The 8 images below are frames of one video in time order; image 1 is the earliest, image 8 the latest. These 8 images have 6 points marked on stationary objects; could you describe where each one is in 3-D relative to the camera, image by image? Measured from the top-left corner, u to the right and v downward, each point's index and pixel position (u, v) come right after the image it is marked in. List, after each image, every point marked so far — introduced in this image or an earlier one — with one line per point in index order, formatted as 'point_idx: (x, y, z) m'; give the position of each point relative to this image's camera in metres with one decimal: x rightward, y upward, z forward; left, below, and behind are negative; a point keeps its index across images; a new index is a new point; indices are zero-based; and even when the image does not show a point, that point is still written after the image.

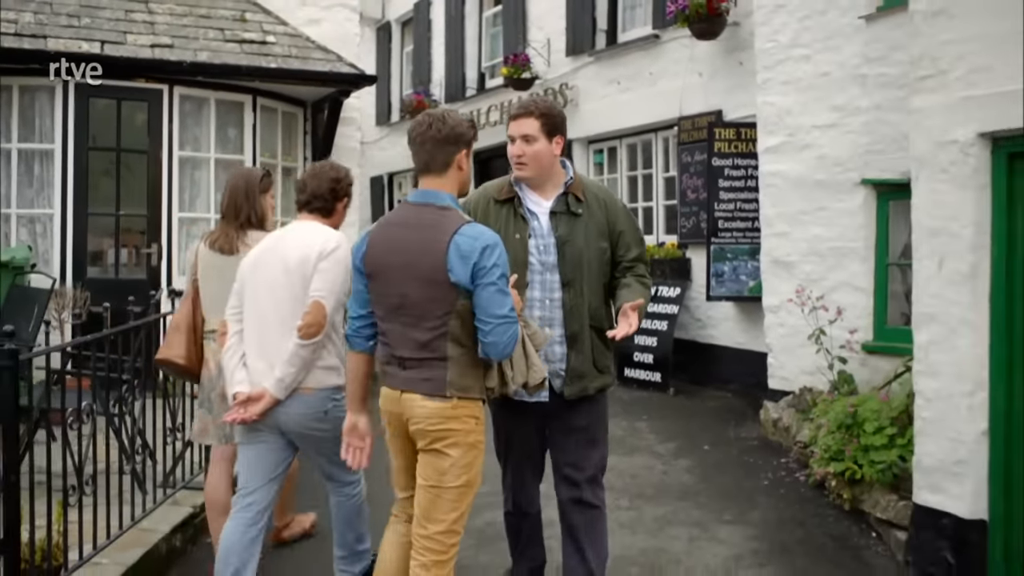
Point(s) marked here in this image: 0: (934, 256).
0: (+1.7, +0.1, +4.5) m
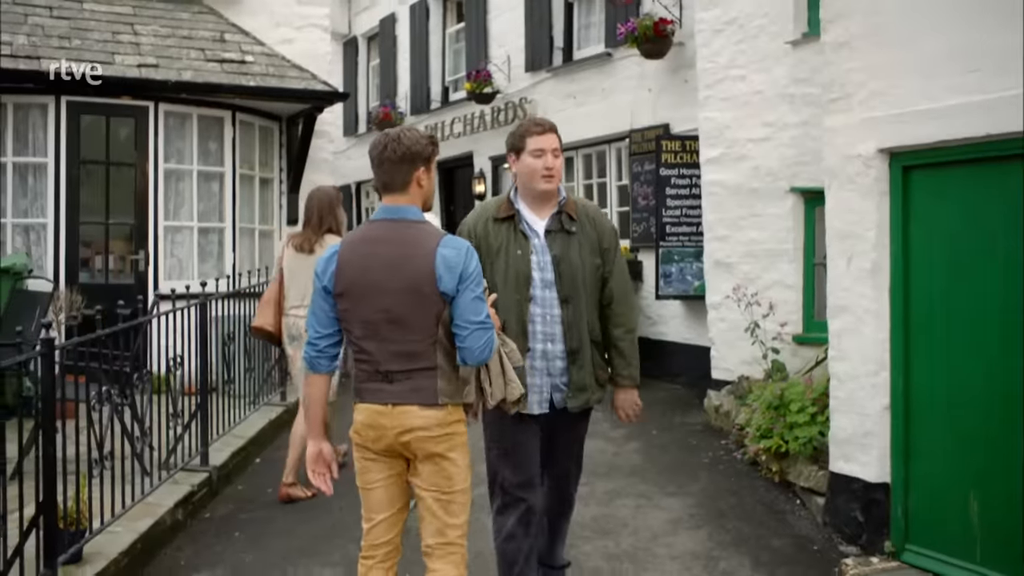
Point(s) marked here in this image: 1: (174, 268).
0: (+1.5, +0.1, +5.2) m
1: (-2.7, +0.2, +8.9) m
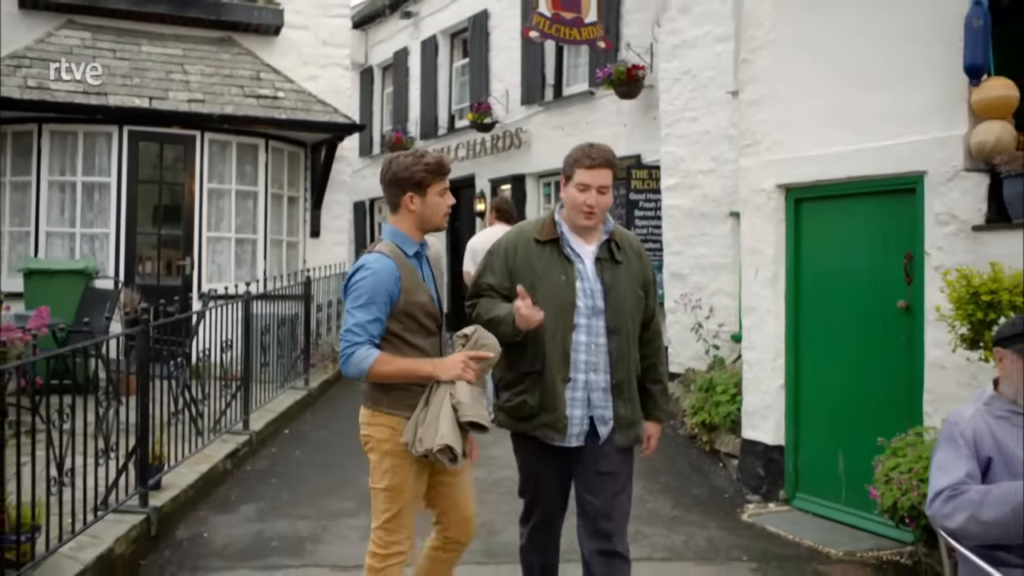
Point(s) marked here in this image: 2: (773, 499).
0: (+1.4, +0.1, +6.6) m
1: (-2.8, +0.1, +10.4) m
2: (+1.5, -1.2, +6.5) m
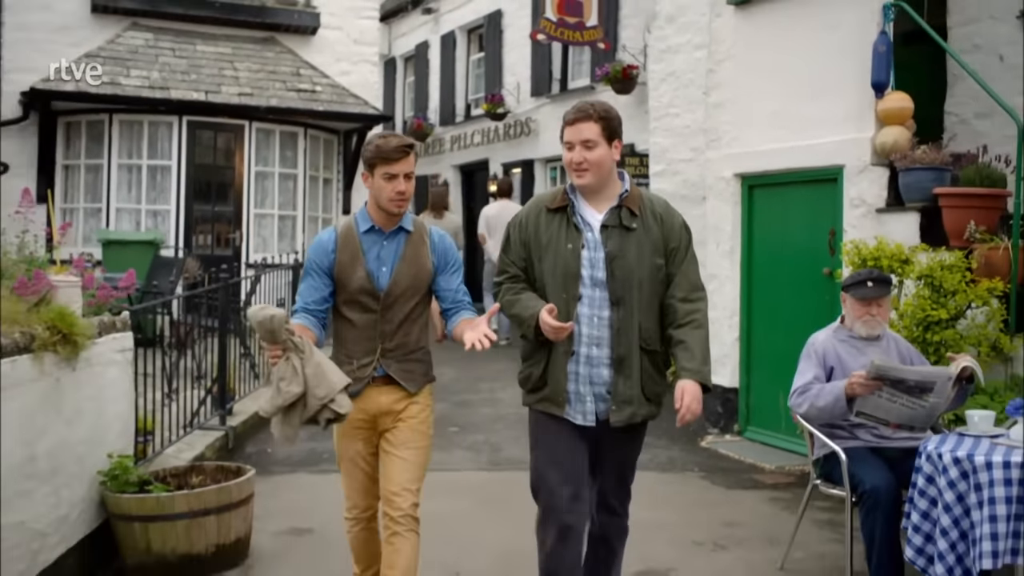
0: (+1.5, +0.3, +8.1) m
1: (-2.7, +0.5, +11.8) m
2: (+1.5, -1.0, +8.0) m
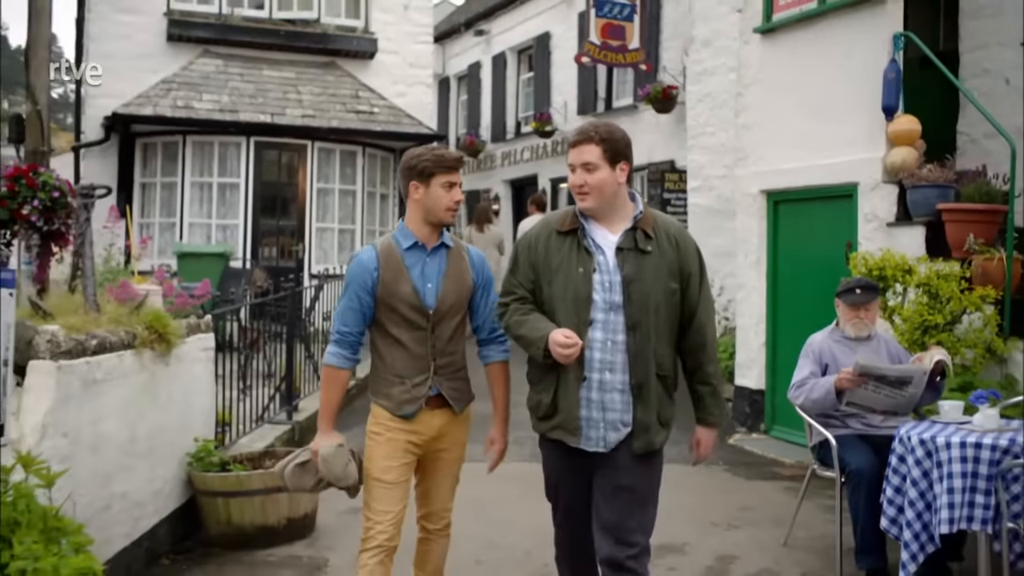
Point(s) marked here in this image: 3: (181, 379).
0: (+1.8, +0.3, +8.6) m
1: (-2.2, +0.4, +12.6) m
2: (+1.9, -1.1, +8.5) m
3: (-1.6, -0.5, +5.6) m
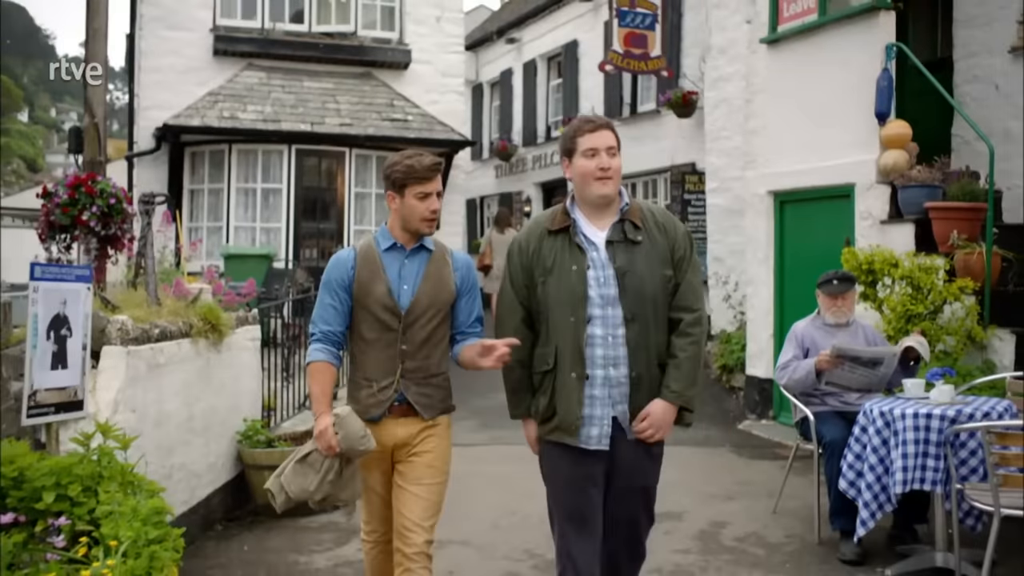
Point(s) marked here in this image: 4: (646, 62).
0: (+2.0, +0.3, +9.2) m
1: (-1.8, +0.4, +13.3) m
2: (+2.1, -1.0, +9.1) m
3: (-1.6, -0.4, +6.2) m
4: (+1.5, +2.5, +12.6) m
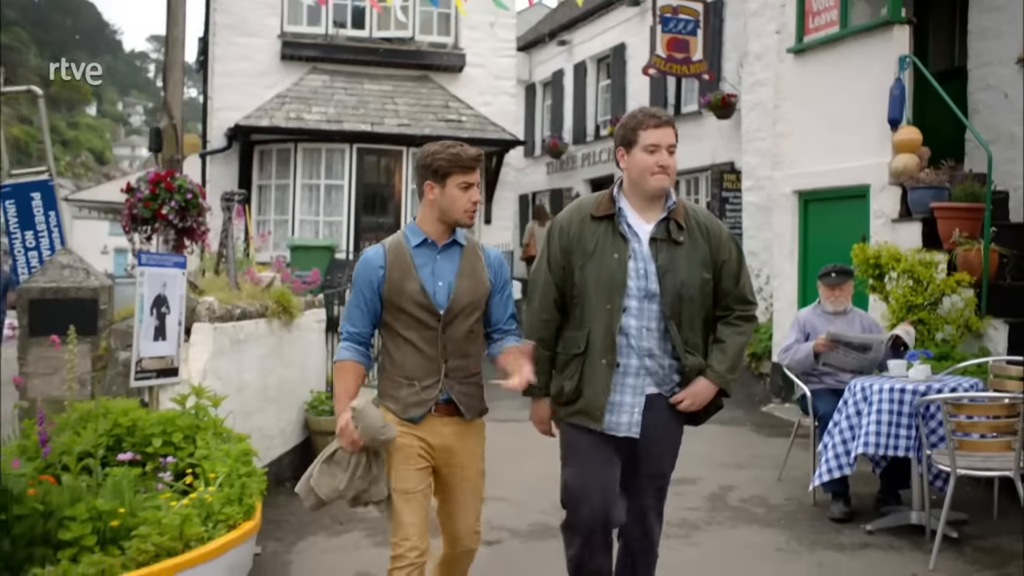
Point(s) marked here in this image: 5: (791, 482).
0: (+2.3, +0.4, +9.8) m
1: (-1.2, +0.5, +14.2) m
2: (+2.4, -1.0, +9.7) m
3: (-1.3, -0.4, +7.1) m
4: (+2.1, +2.6, +13.2) m
5: (+1.6, -1.1, +6.5) m
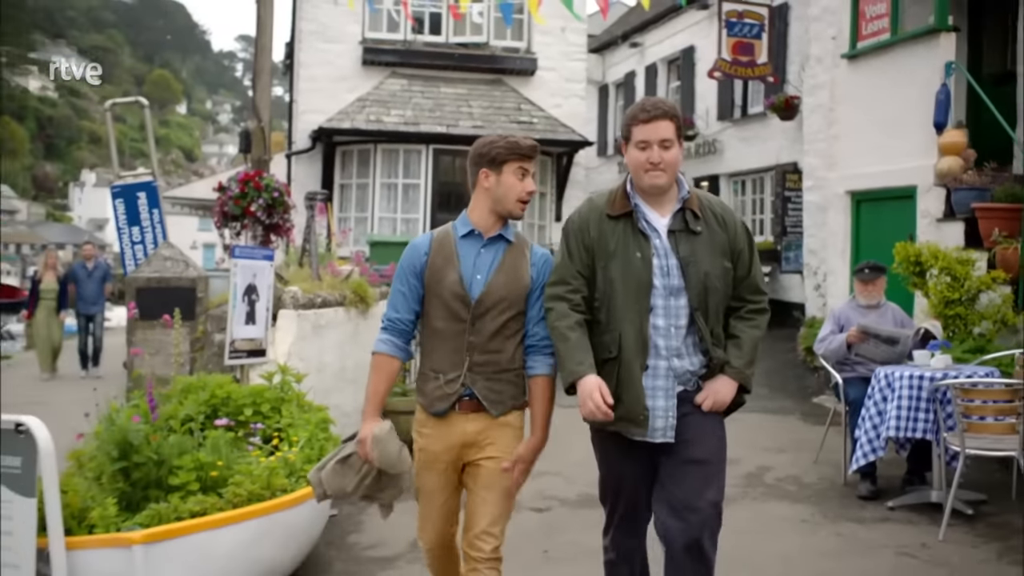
0: (+2.9, +0.4, +10.2) m
1: (-0.3, +0.6, +14.8) m
2: (+3.0, -1.0, +10.1) m
3: (-0.9, -0.3, +7.8) m
4: (+2.9, +2.7, +13.7) m
5: (+1.9, -1.1, +7.0) m
